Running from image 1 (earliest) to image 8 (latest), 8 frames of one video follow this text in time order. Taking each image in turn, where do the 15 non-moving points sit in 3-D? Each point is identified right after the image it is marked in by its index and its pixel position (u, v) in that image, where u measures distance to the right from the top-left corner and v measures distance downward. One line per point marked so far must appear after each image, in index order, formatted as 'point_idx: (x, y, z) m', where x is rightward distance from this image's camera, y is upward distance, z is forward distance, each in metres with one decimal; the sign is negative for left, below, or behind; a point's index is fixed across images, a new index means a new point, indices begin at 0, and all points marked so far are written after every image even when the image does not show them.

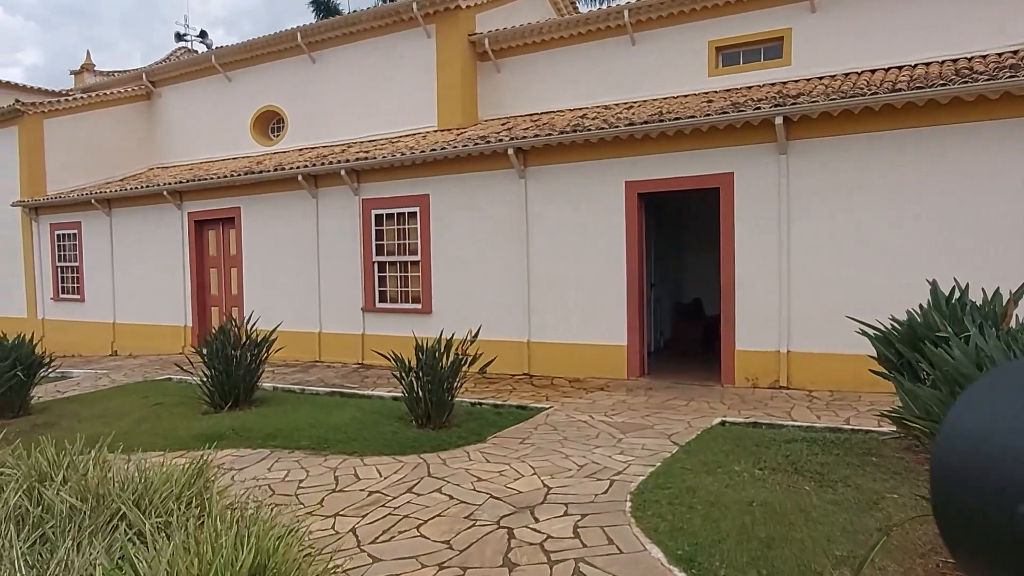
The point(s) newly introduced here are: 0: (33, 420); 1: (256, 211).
0: (-5.5, -1.5, +7.9) m
1: (-4.4, +1.3, +11.9) m
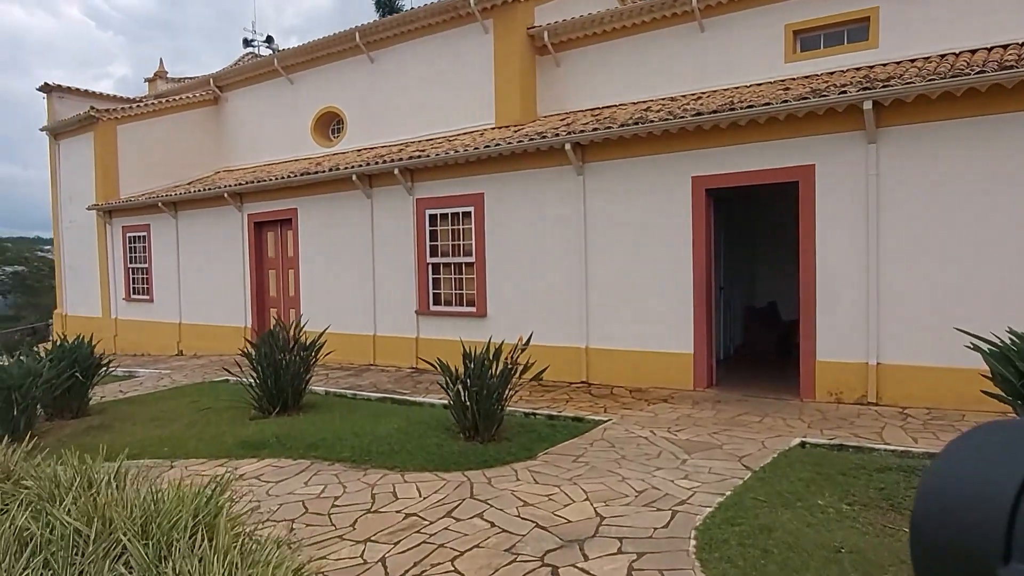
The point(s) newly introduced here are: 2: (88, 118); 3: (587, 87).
0: (-4.8, -1.5, +7.9) m
1: (-3.4, +1.3, +11.8) m
2: (-9.8, +3.9, +16.0) m
3: (+1.3, +3.6, +12.3) m
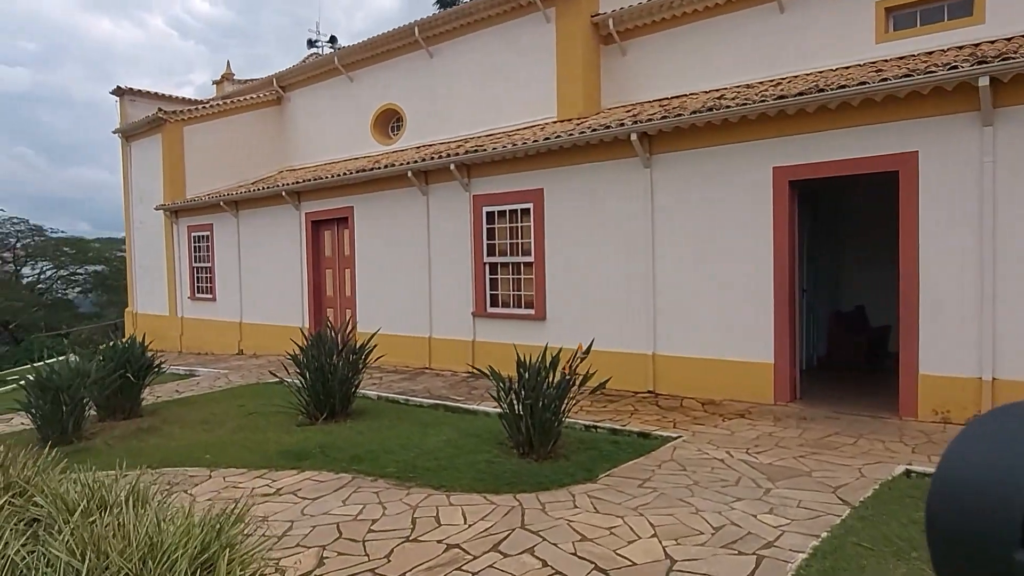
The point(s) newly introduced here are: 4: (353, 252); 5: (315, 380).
0: (-4.2, -1.5, +7.8) m
1: (-2.4, +1.3, +11.5) m
2: (-8.3, +4.0, +16.3) m
3: (+2.4, +3.5, +11.6) m
4: (-2.7, +0.6, +11.9) m
5: (-2.1, -1.0, +7.3) m
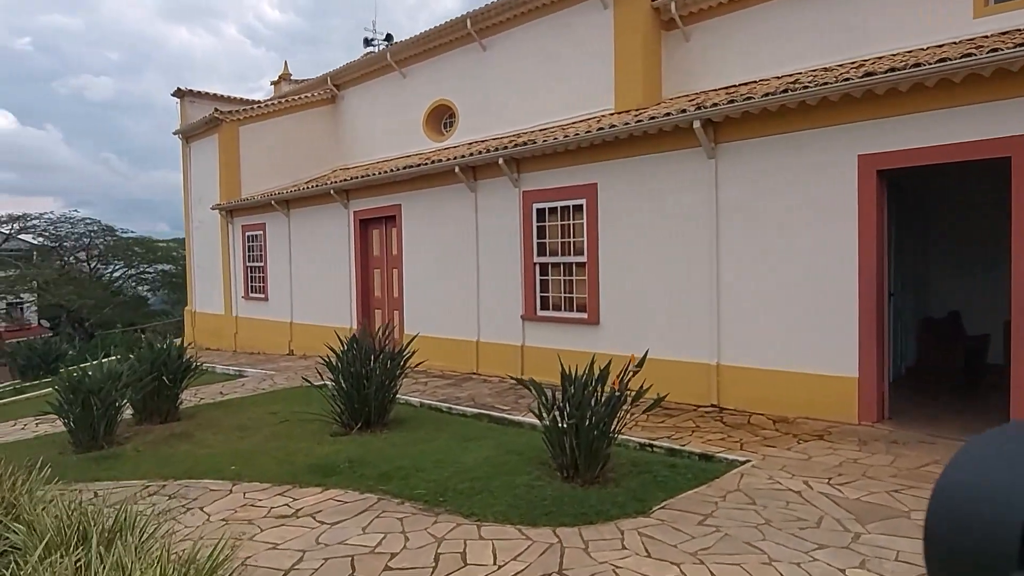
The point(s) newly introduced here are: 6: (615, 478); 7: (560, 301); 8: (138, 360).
0: (-3.7, -1.5, +7.5) m
1: (-1.5, +1.3, +11.1) m
2: (-7.0, +4.0, +16.4) m
3: (+3.2, +3.5, +10.8) m
4: (-1.9, +0.6, +11.5) m
5: (-1.6, -1.0, +6.9) m
6: (+0.7, -1.4, +5.0) m
7: (+0.6, -0.2, +9.0) m
8: (-4.1, -0.8, +7.7) m
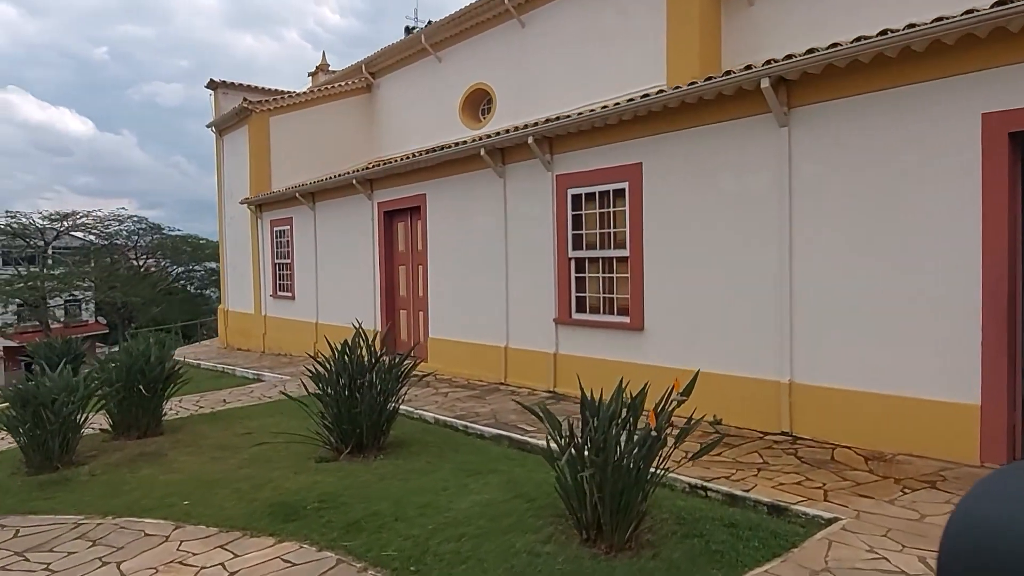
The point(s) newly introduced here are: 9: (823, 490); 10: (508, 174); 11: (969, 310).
0: (-3.5, -1.5, +6.6) m
1: (-1.0, +1.3, +10.0) m
2: (-6.1, +4.0, +15.7) m
3: (+3.7, +3.5, +9.2) m
4: (-1.3, +0.6, +10.4) m
5: (-1.4, -1.0, +5.8) m
6: (+0.8, -1.4, +3.7) m
7: (+1.0, -0.2, +7.8) m
8: (-3.9, -0.8, +6.8) m
9: (+2.0, -1.3, +4.5) m
10: (-0.1, +1.4, +8.8) m
11: (+3.2, -0.2, +4.9) m
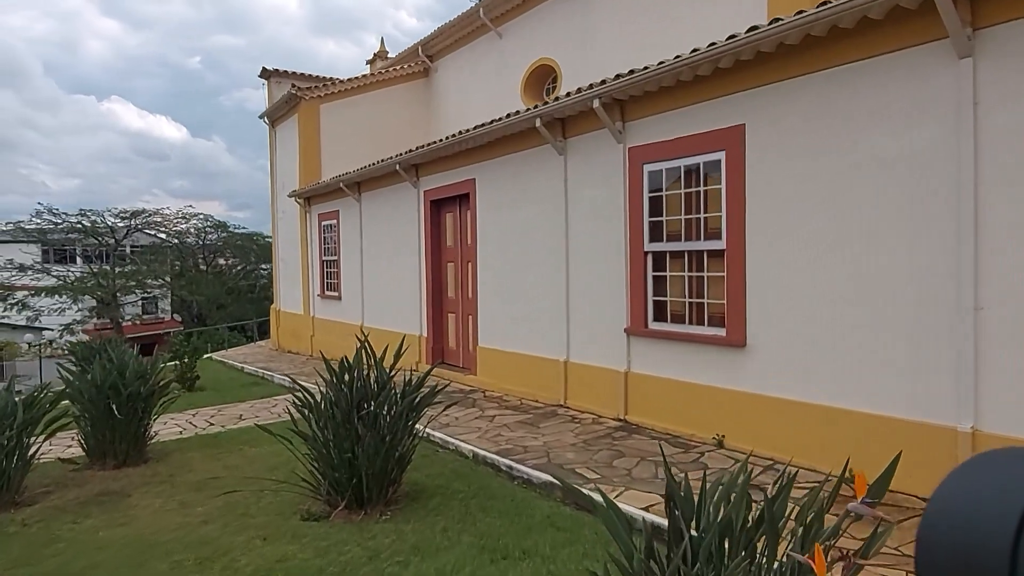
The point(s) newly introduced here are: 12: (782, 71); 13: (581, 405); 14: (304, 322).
0: (-3.0, -1.5, +5.4) m
1: (-0.2, +1.3, +8.5) m
2: (-4.6, +4.0, +14.7) m
3: (+4.4, +3.4, +7.2) m
4: (-0.5, +0.6, +9.0) m
5: (-1.1, -1.0, +4.3) m
6: (+0.8, -1.4, +2.1) m
7: (+1.5, -0.2, +6.1) m
8: (-3.5, -0.7, +5.6) m
9: (+2.2, -1.3, +2.7) m
10: (+0.6, +1.4, +7.2) m
11: (+3.5, -0.2, +3.0) m
12: (+2.0, +1.6, +5.1) m
13: (+0.7, -1.2, +7.0) m
14: (-4.5, -0.7, +14.9) m
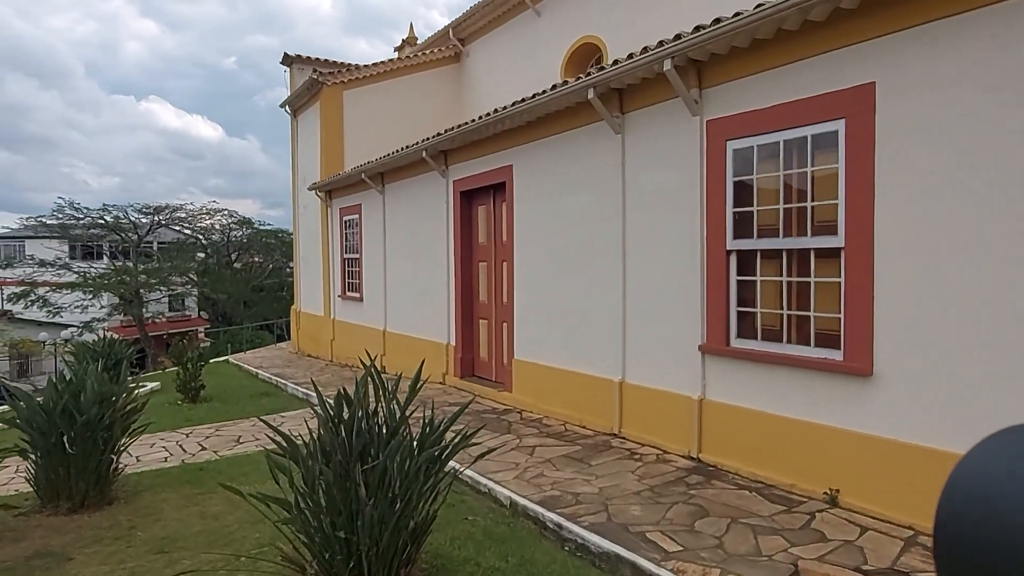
0: (-2.7, -1.5, +4.3) m
1: (+0.2, +1.2, +7.3) m
2: (-3.9, +4.0, +13.6) m
3: (+4.8, +3.4, +5.9) m
4: (0.0, +0.6, +7.8) m
5: (-0.9, -1.0, +3.2) m
6: (+1.0, -1.4, +0.8) m
7: (+1.8, -0.2, +4.8) m
8: (-3.1, -0.8, +4.6) m
9: (+2.4, -1.4, +1.4) m
10: (+1.0, +1.4, +5.9) m
11: (+3.7, -0.3, +1.6) m
12: (+2.3, +1.5, +3.8) m
13: (+1.1, -1.2, +5.8) m
14: (-3.8, -0.7, +13.9) m
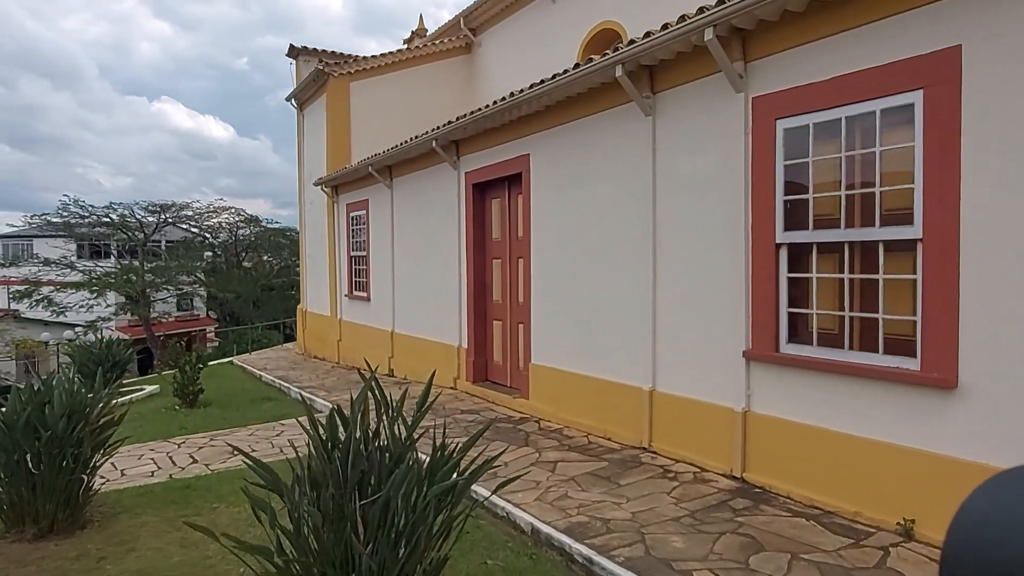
0: (-2.6, -1.5, +3.8) m
1: (+0.4, +1.3, +6.7) m
2: (-3.6, +4.1, +13.1) m
3: (+5.0, +3.4, +5.2) m
4: (+0.2, +0.6, +7.2) m
5: (-0.7, -1.0, +2.6) m
6: (+1.1, -1.4, +0.3) m
7: (+2.0, -0.2, +4.2) m
8: (-3.0, -0.7, +4.0) m
9: (+2.5, -1.4, +0.9) m
10: (+1.1, +1.4, +5.4) m
11: (+3.8, -0.3, +1.0) m
12: (+2.4, +1.5, +3.2) m
13: (+1.2, -1.2, +5.2) m
14: (-3.5, -0.7, +13.4) m
